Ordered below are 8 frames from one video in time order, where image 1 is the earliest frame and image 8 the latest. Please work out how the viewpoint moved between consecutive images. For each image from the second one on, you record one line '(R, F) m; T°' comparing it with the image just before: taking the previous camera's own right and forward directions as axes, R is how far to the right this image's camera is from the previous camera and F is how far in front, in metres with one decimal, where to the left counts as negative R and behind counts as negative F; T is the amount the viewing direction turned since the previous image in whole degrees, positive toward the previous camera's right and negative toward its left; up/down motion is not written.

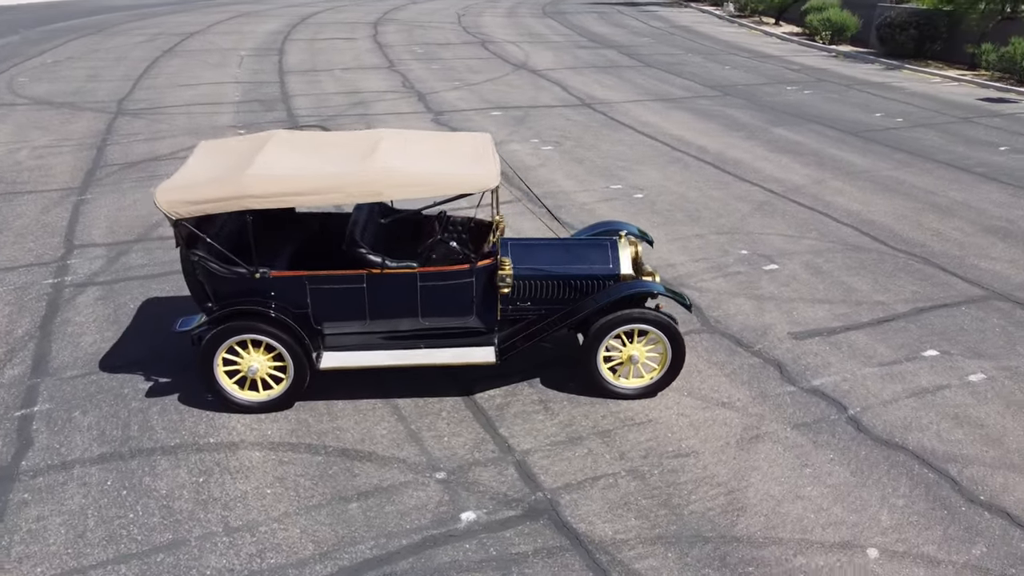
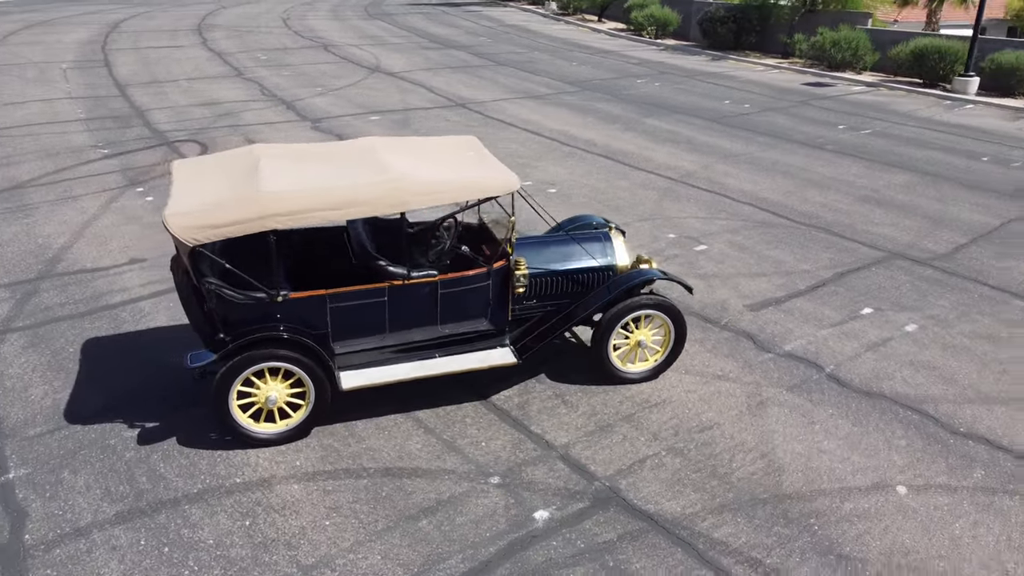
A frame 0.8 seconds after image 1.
(-1.5, +0.1) m; +13°
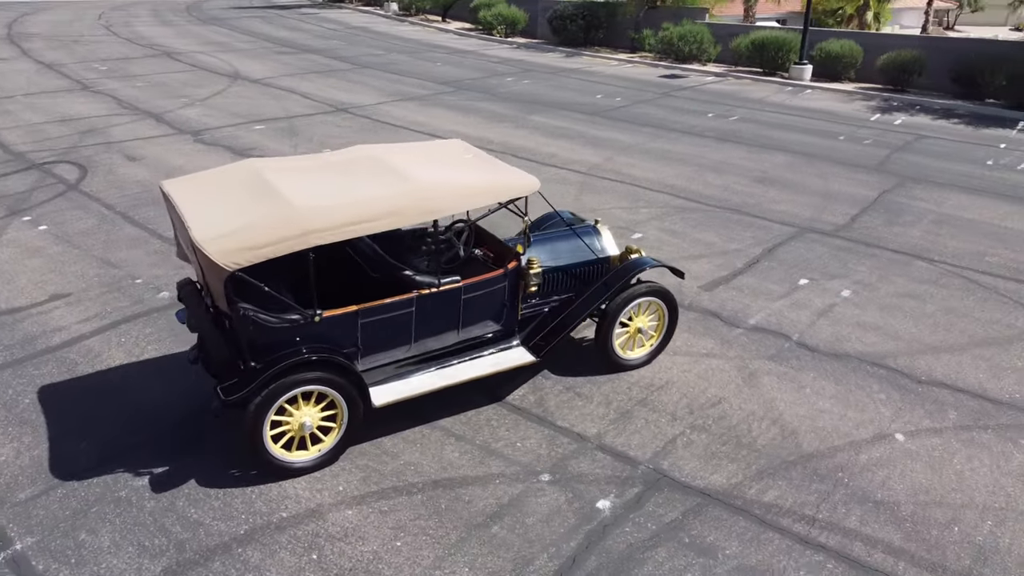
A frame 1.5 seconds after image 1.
(-1.4, +0.1) m; +12°
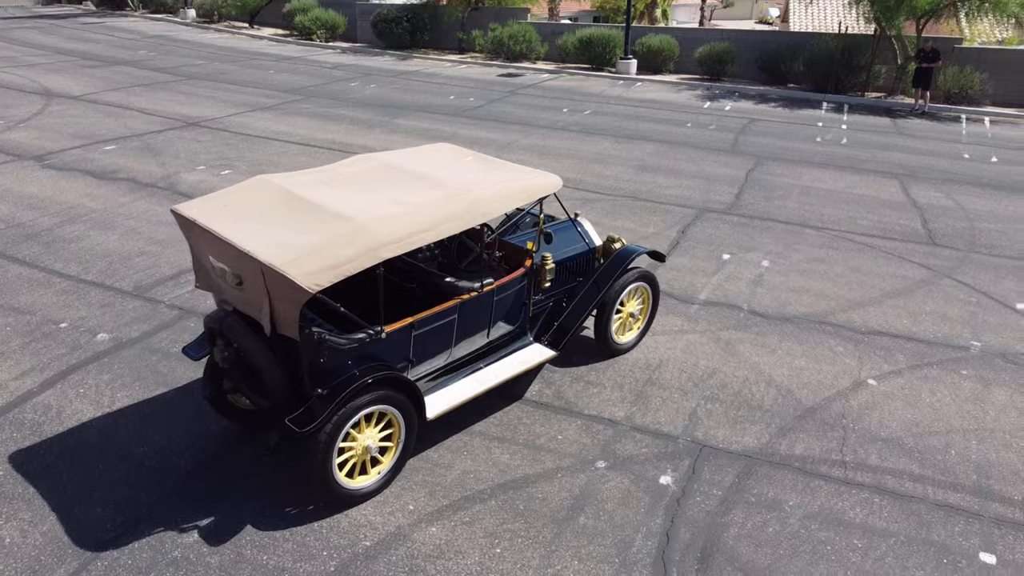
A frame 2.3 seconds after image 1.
(-1.7, +0.2) m; +14°
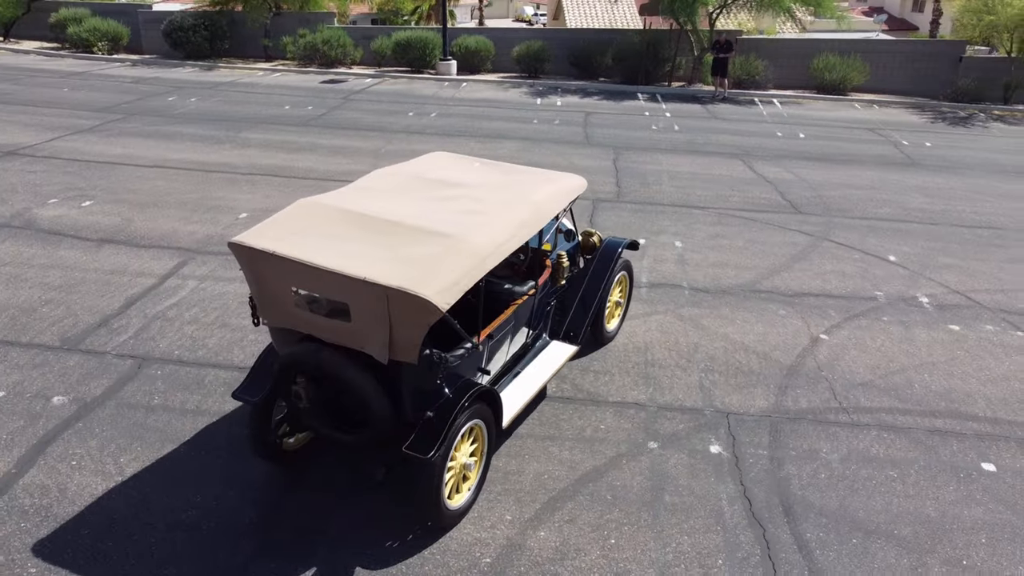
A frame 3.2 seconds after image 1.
(-1.9, +0.2) m; +16°
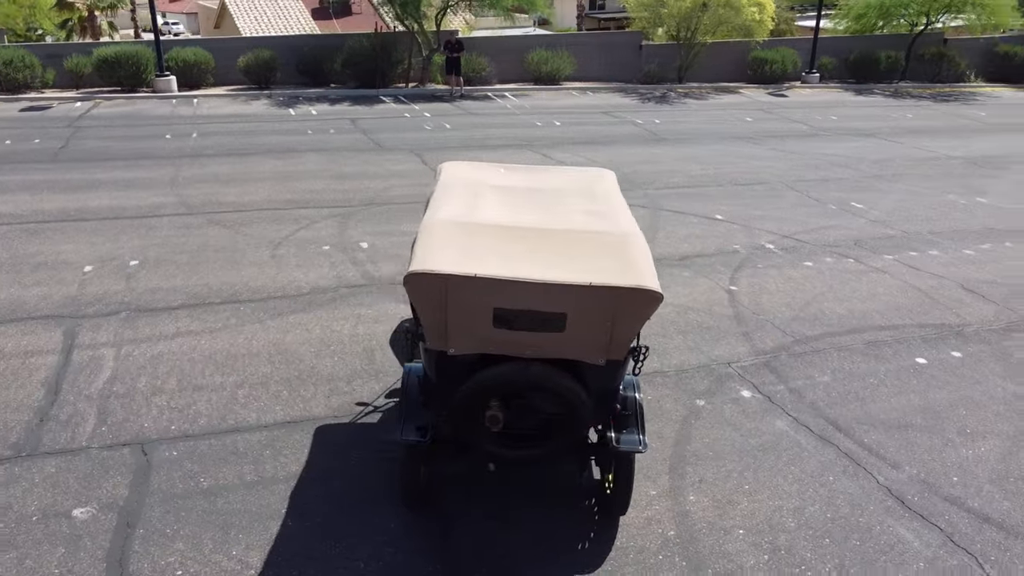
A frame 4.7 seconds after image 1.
(-2.9, +0.5) m; +24°
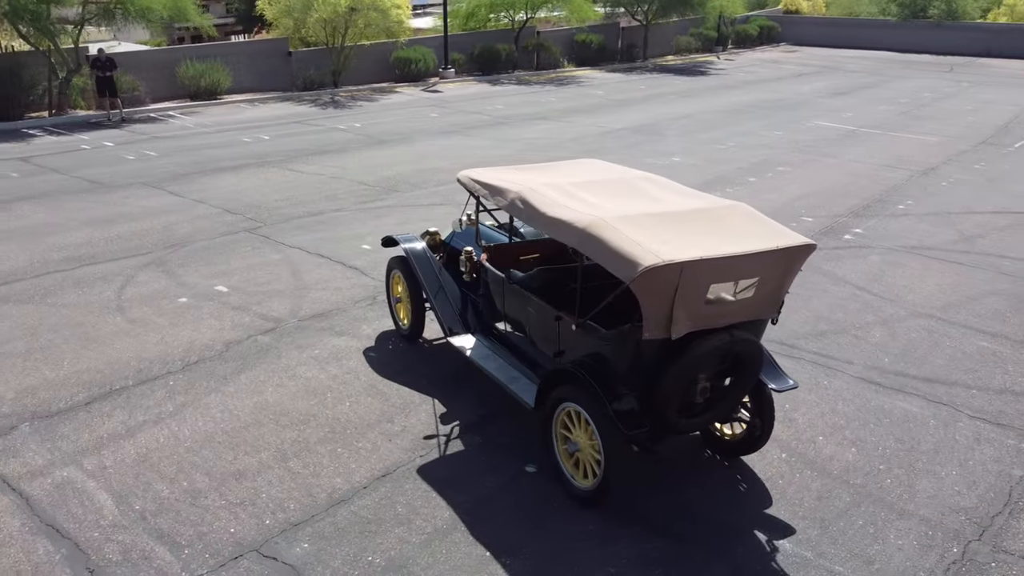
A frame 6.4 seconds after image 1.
(-3.3, +0.8) m; +29°
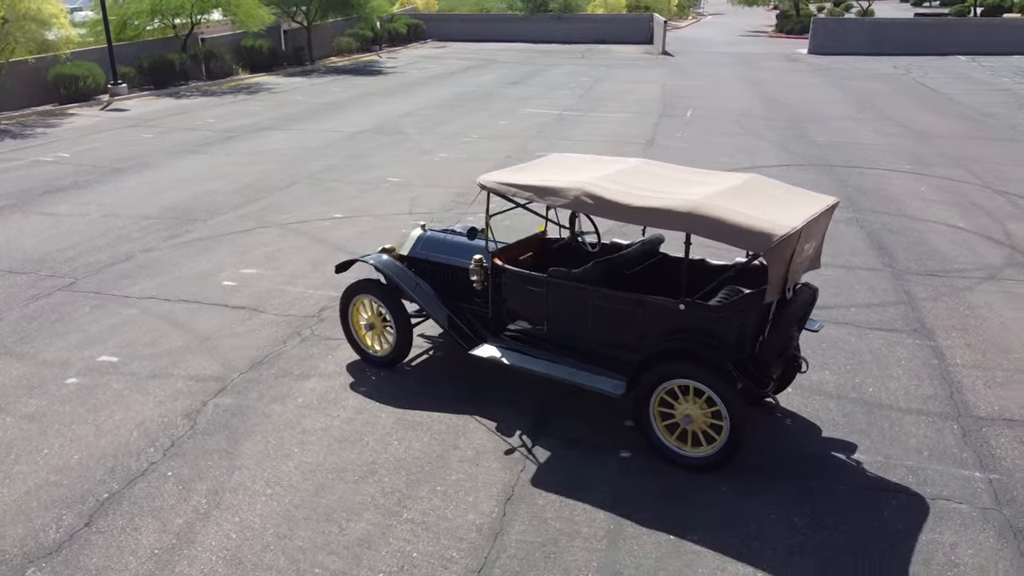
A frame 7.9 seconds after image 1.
(-2.8, +0.7) m; +25°
